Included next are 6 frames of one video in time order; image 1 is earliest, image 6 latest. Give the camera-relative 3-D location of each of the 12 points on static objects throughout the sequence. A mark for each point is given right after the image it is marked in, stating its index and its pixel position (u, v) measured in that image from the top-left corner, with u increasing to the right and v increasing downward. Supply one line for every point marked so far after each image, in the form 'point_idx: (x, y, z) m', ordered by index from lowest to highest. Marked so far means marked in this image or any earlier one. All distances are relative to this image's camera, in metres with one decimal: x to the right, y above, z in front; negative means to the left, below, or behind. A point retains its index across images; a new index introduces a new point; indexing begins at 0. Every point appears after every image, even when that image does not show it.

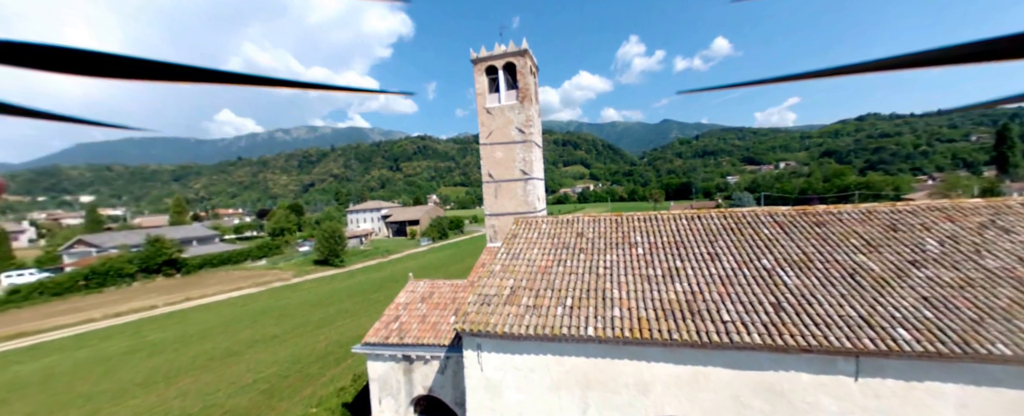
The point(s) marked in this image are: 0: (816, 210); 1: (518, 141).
0: (+6.5, 0.0, +8.2) m
1: (+0.2, +2.0, +11.6) m
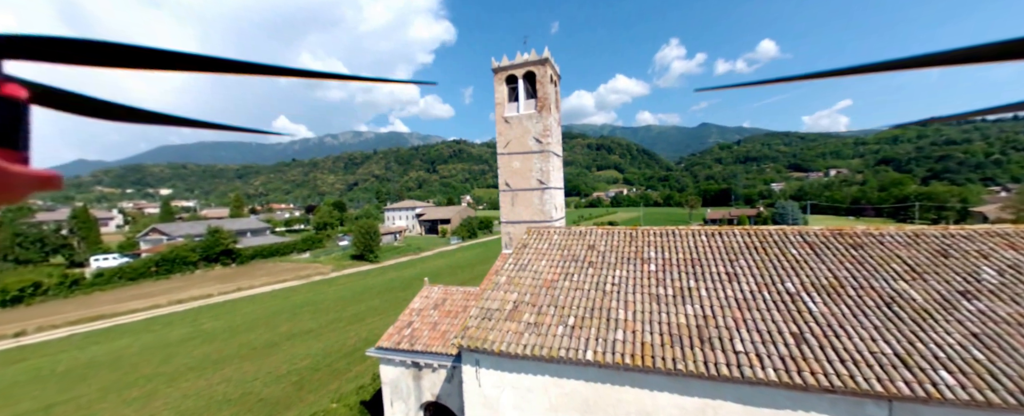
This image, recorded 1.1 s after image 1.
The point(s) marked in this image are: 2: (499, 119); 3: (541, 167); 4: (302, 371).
0: (+6.6, -0.4, +7.5) m
1: (+0.7, +1.7, +11.5) m
2: (-0.4, +2.7, +11.9) m
3: (+0.9, +1.2, +11.5) m
4: (-8.8, -6.7, +16.3) m
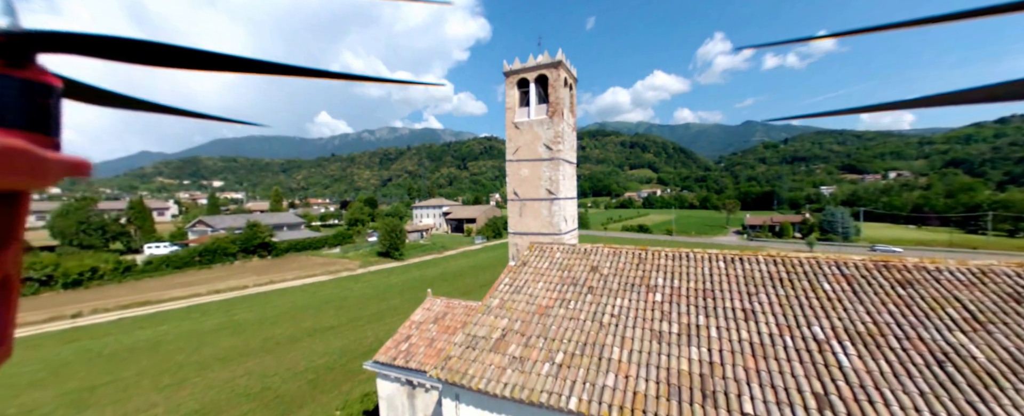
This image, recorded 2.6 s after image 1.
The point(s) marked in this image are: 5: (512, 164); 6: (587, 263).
0: (+6.4, -0.9, +6.4) m
1: (+0.9, +1.4, +10.8) m
2: (-0.1, +2.4, +11.4) m
3: (+1.1, +0.9, +10.8) m
4: (-8.3, -6.8, +16.5) m
5: (0.0, +1.3, +11.3) m
6: (+1.5, -1.1, +7.9) m
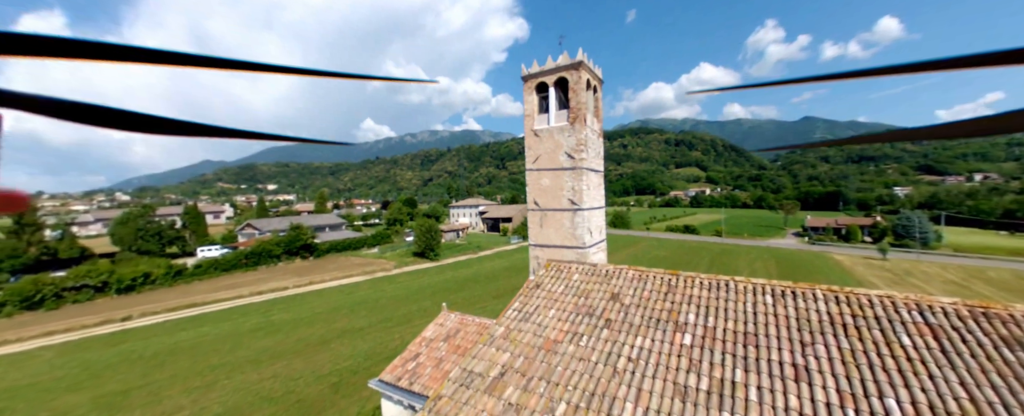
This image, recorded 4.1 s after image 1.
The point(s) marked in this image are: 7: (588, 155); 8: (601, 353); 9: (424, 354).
0: (+6.4, -1.3, +4.9) m
1: (+1.4, +1.1, +9.9) m
2: (+0.4, +2.1, +10.6) m
3: (+1.6, +0.6, +9.9) m
4: (-7.3, -7.0, +16.6) m
5: (+0.6, +1.0, +10.5) m
6: (+1.7, -1.5, +7.0) m
7: (+1.9, +1.4, +9.9) m
8: (+1.3, -2.1, +5.6) m
9: (-2.1, -3.5, +9.3) m
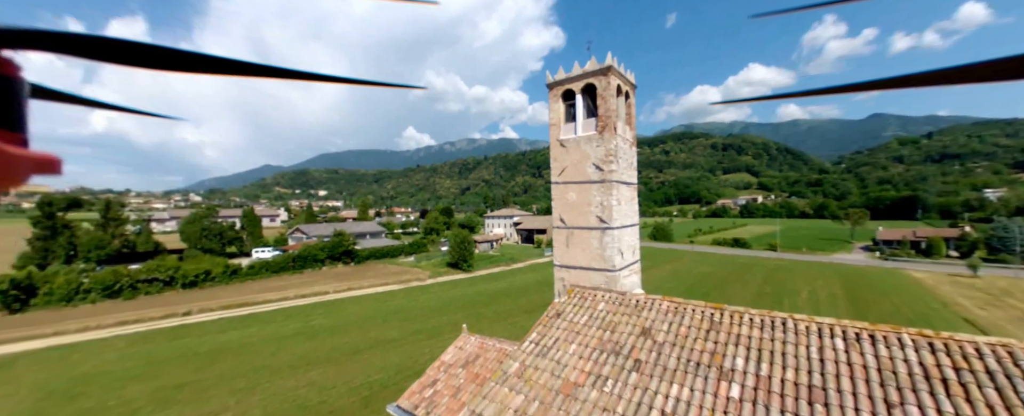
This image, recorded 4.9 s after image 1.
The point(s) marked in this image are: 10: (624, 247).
0: (+6.5, -1.6, +3.6) m
1: (+2.0, +0.6, +9.1) m
2: (+1.1, +1.7, +9.9) m
3: (+2.1, +0.2, +9.1) m
4: (-6.0, -7.6, +16.4) m
5: (+1.2, +0.5, +9.7) m
6: (+2.0, -1.8, +6.1) m
7: (+2.5, +1.0, +9.1) m
8: (+1.4, -2.4, +4.8) m
9: (-1.6, -3.9, +8.7) m
10: (+2.8, -1.0, +9.4) m
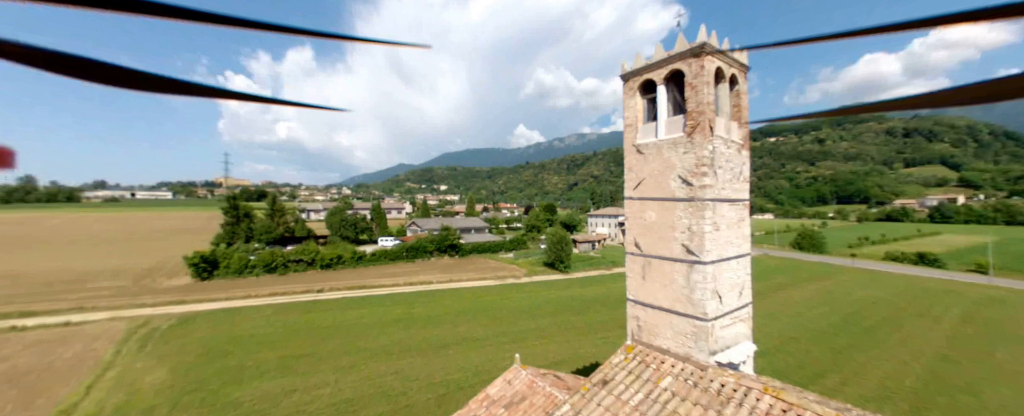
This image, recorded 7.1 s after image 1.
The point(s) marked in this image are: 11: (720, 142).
0: (+5.7, -2.3, +0.4) m
1: (+3.0, +0.2, +6.9) m
2: (+2.4, +1.2, +7.9) m
3: (+3.1, -0.3, +6.8) m
4: (-2.8, -7.6, +16.4) m
5: (+2.4, +0.1, +7.8) m
6: (+2.1, -2.3, +4.1) m
7: (+3.5, +0.5, +6.7) m
8: (+1.2, -2.9, +3.0) m
9: (-0.6, -4.2, +7.6) m
10: (+3.8, -1.5, +7.0) m
11: (+3.7, +1.2, +6.9) m
